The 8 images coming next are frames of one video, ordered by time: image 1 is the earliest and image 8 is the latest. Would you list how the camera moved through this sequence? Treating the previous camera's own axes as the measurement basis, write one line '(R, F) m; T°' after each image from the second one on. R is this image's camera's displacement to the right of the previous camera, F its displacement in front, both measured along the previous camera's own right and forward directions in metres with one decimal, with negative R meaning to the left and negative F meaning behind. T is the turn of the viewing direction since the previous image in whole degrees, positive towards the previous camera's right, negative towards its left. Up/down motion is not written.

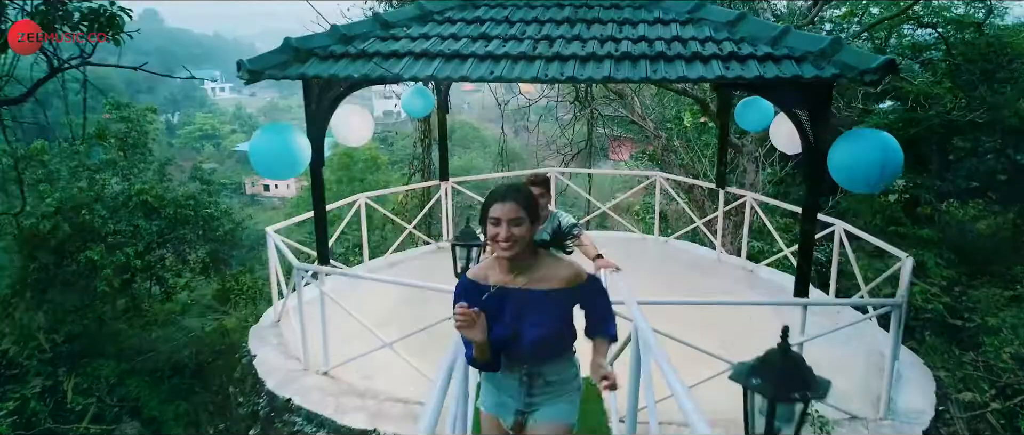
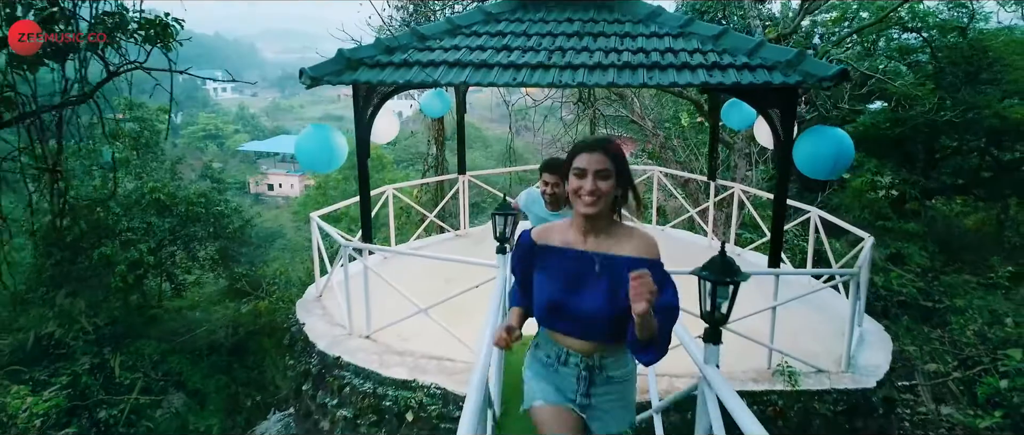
(-0.1, -0.5) m; 0°
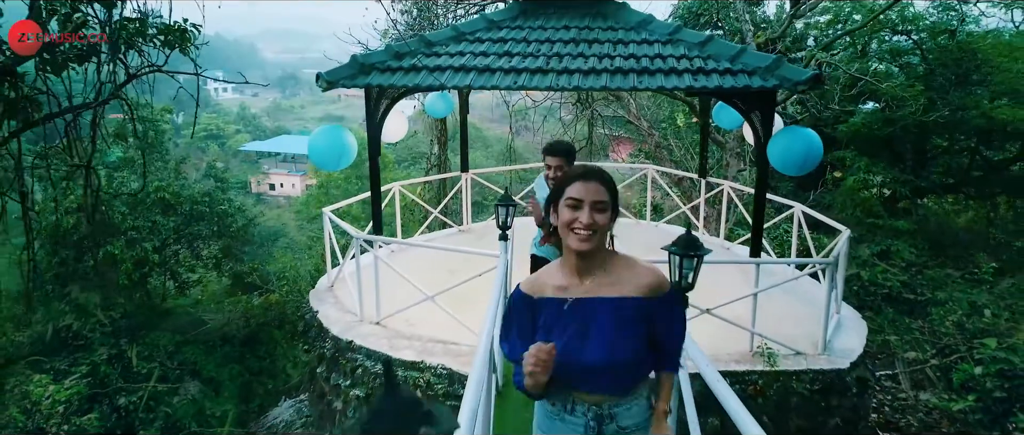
(0.0, -0.3) m; 0°
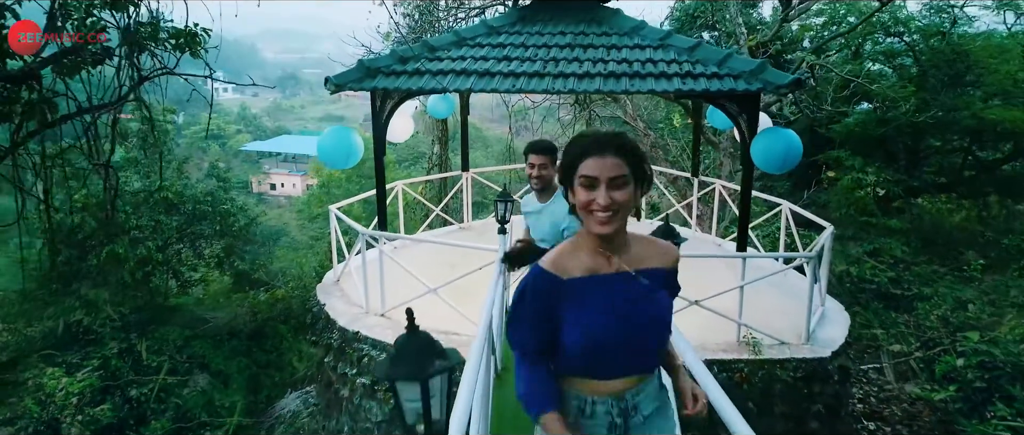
(0.0, -0.2) m; 0°
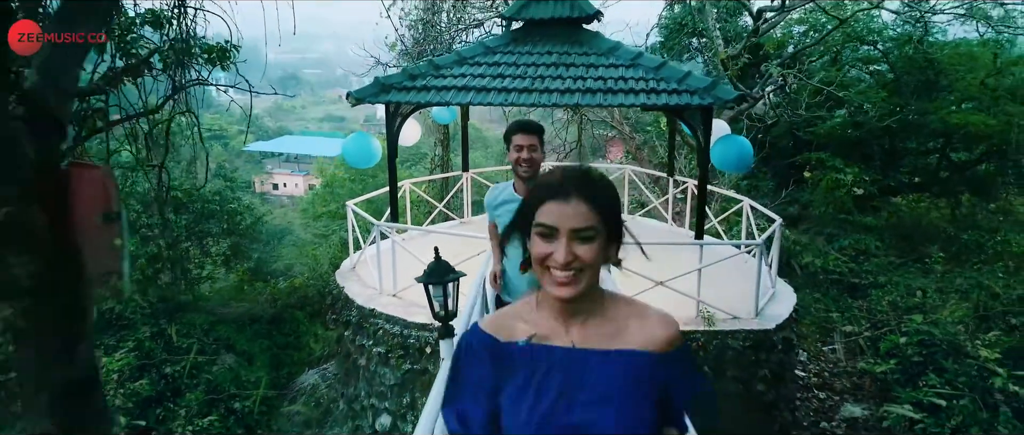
(0.0, -0.7) m; 0°
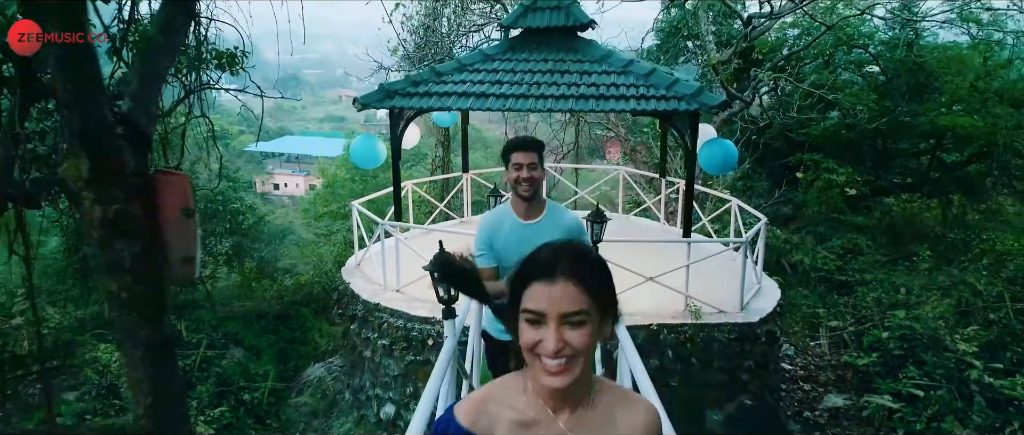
(0.0, -0.3) m; 0°
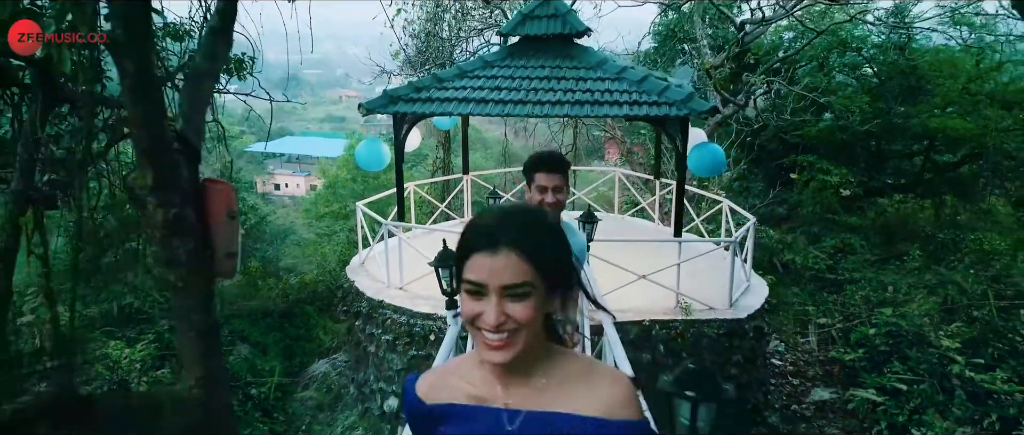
(0.0, -0.2) m; 0°
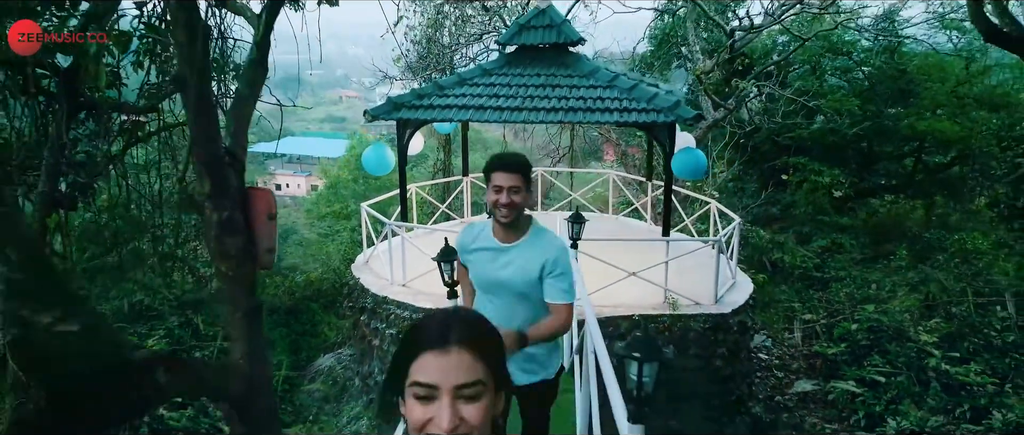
(0.0, -0.3) m; 0°
